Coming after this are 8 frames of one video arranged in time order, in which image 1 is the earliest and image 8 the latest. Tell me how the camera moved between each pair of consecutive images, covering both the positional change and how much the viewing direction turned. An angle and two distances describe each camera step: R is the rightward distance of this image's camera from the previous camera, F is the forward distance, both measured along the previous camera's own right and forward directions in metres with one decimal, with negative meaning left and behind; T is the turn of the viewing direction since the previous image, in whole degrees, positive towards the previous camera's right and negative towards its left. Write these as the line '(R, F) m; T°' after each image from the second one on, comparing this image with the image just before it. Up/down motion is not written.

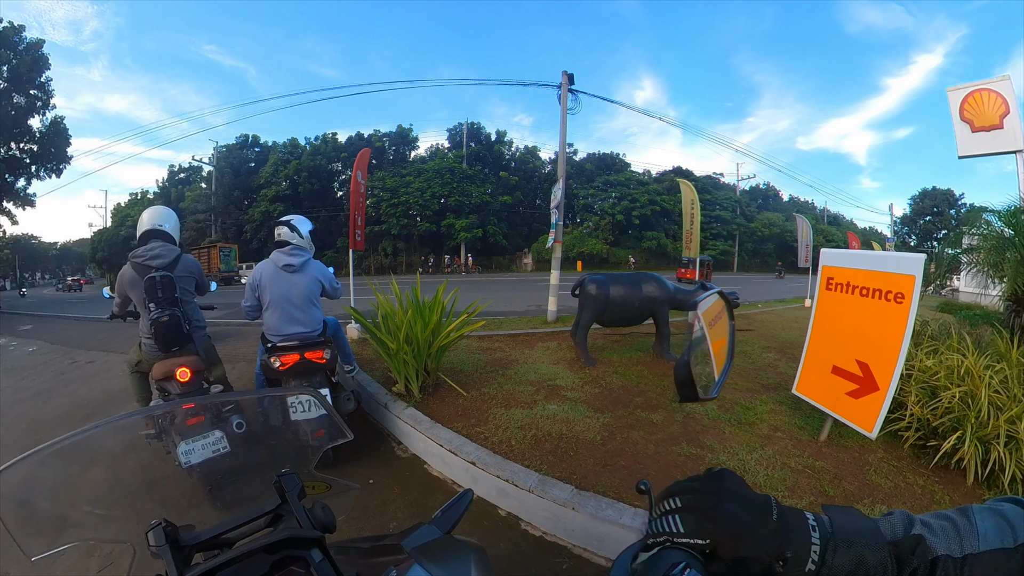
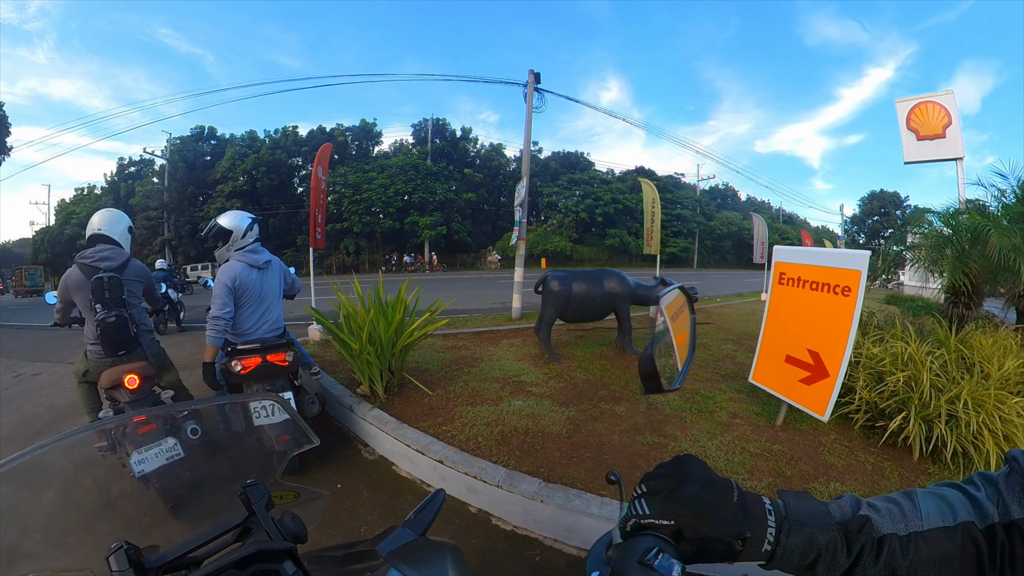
(0.0, 0.0) m; +4°
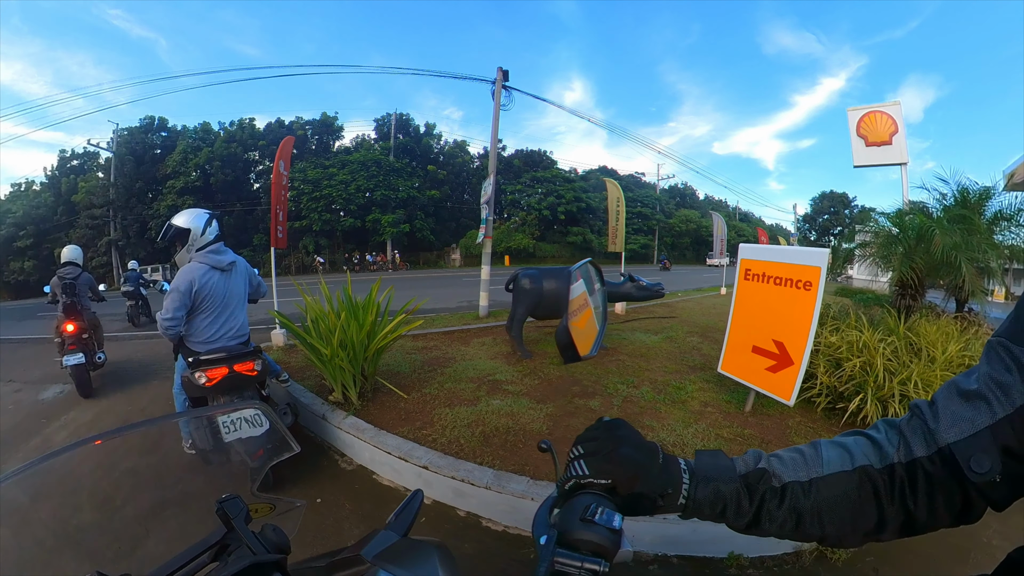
(0.0, +0.1) m; +4°
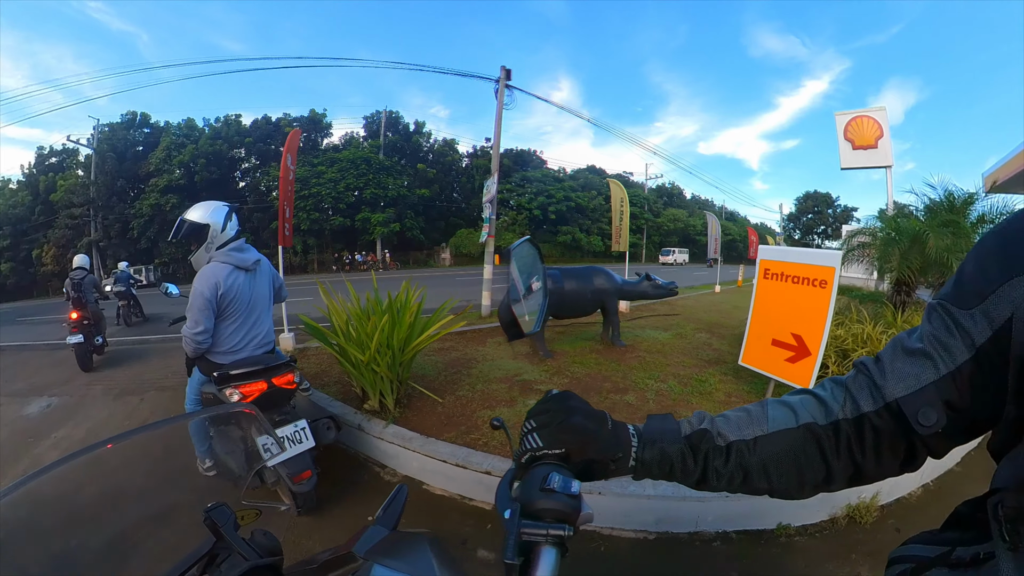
(-0.2, +0.2) m; +1°
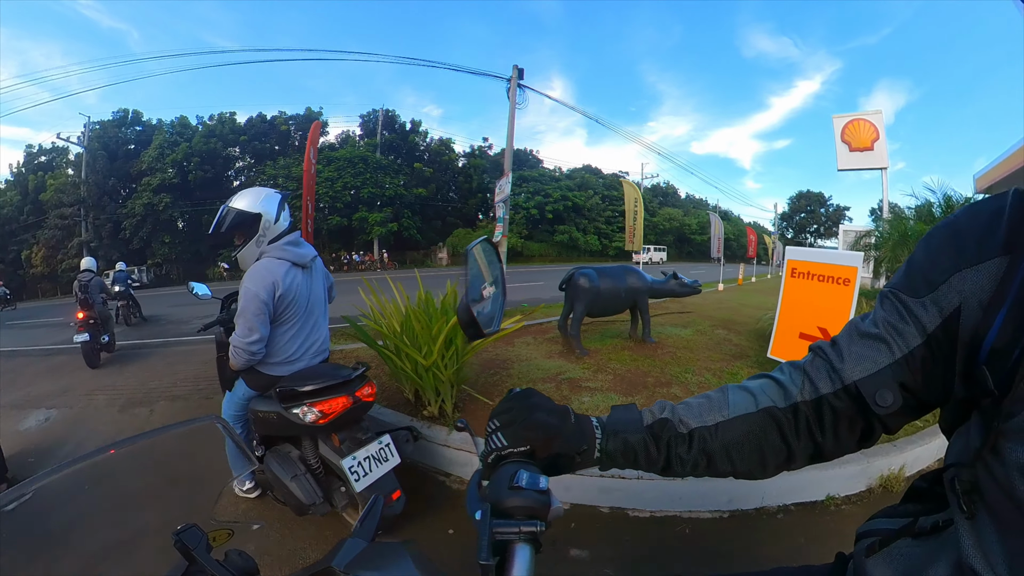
(-0.2, +0.2) m; +1°
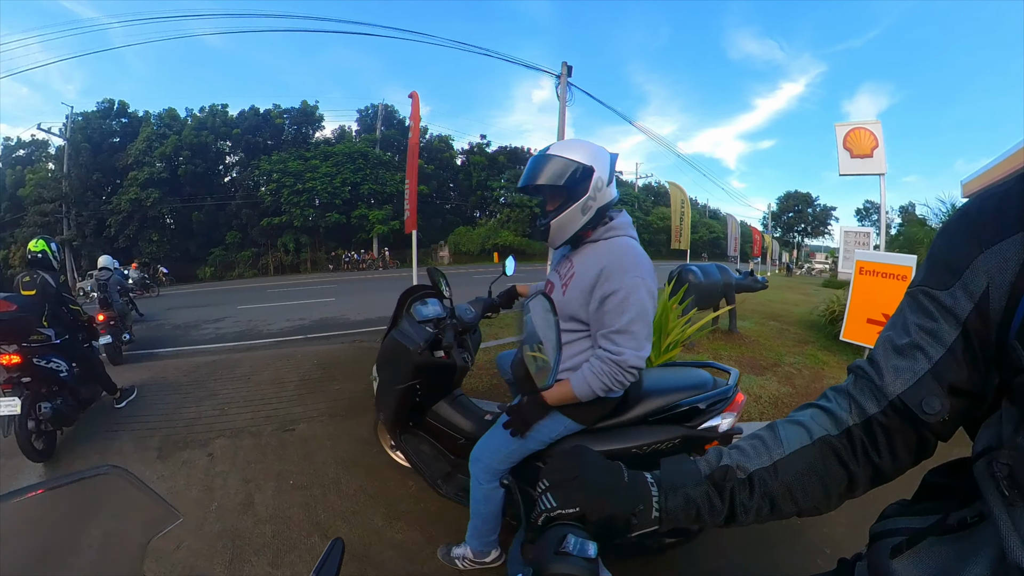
(-0.6, +0.6) m; +1°
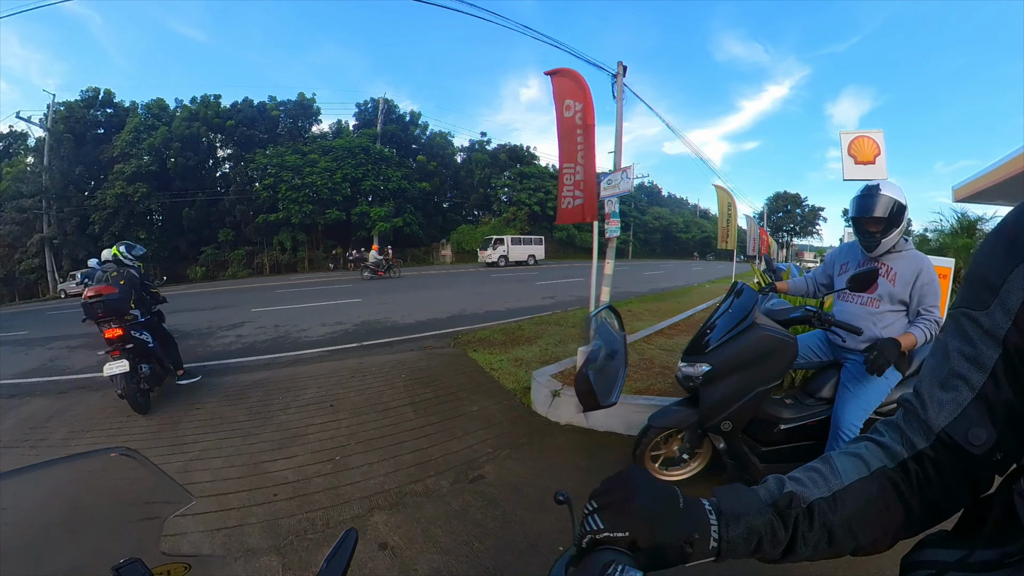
(-0.6, +0.7) m; +1°
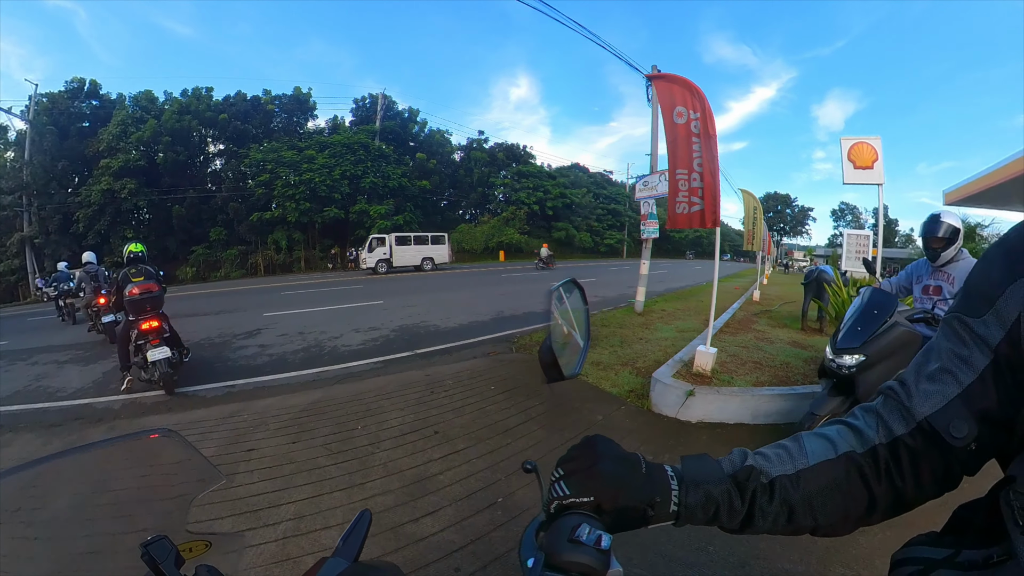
(-0.4, +0.5) m; +1°
